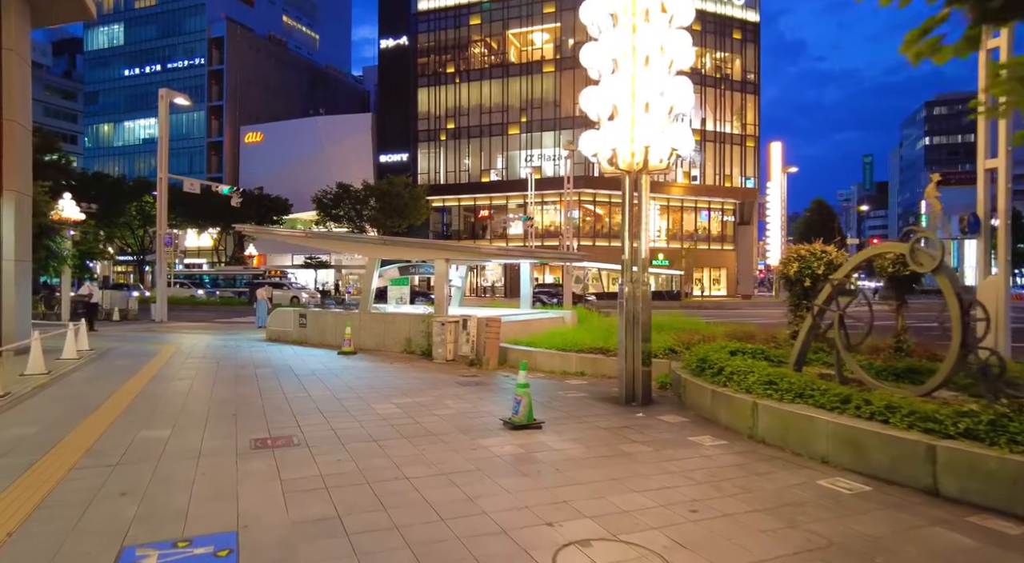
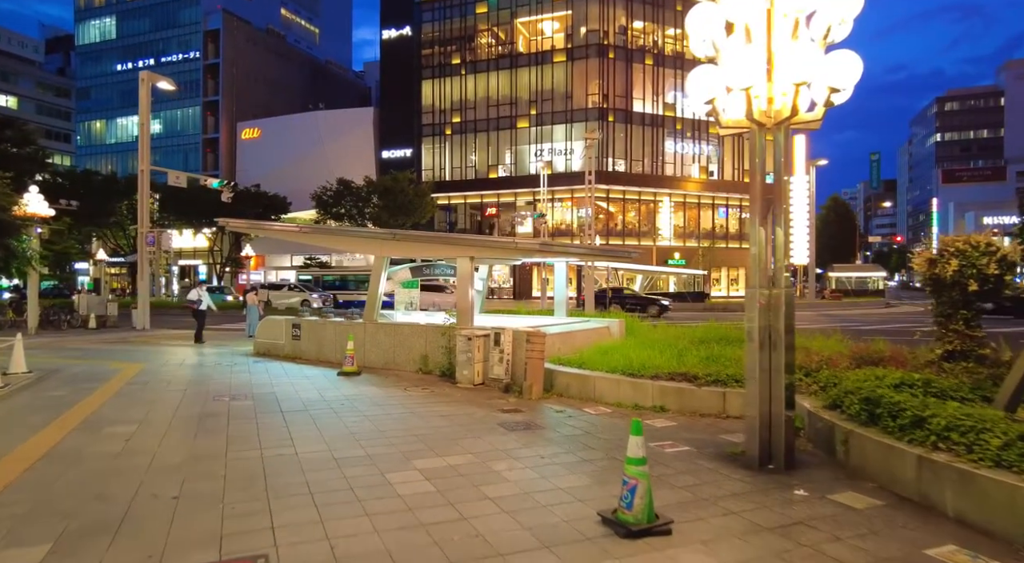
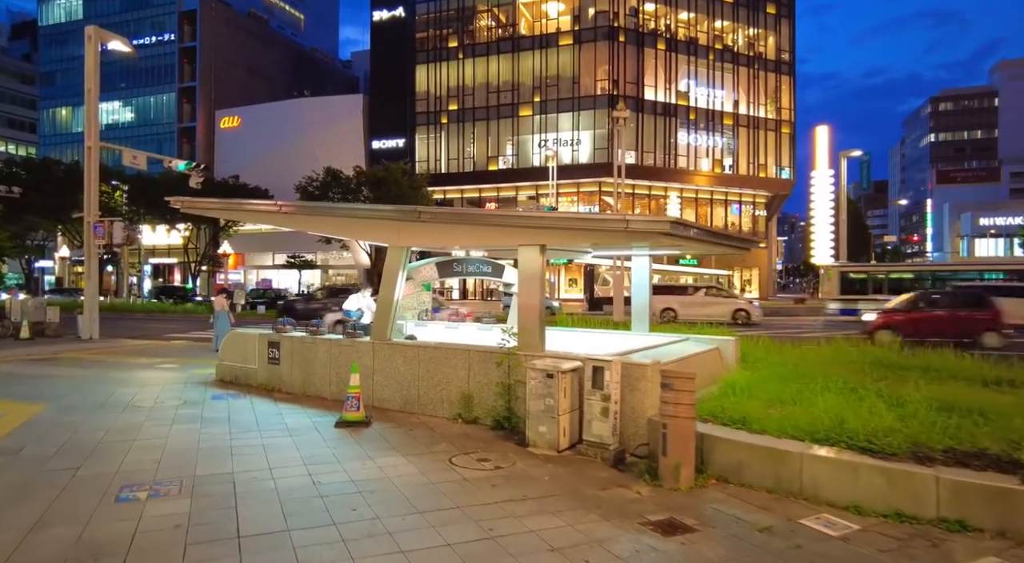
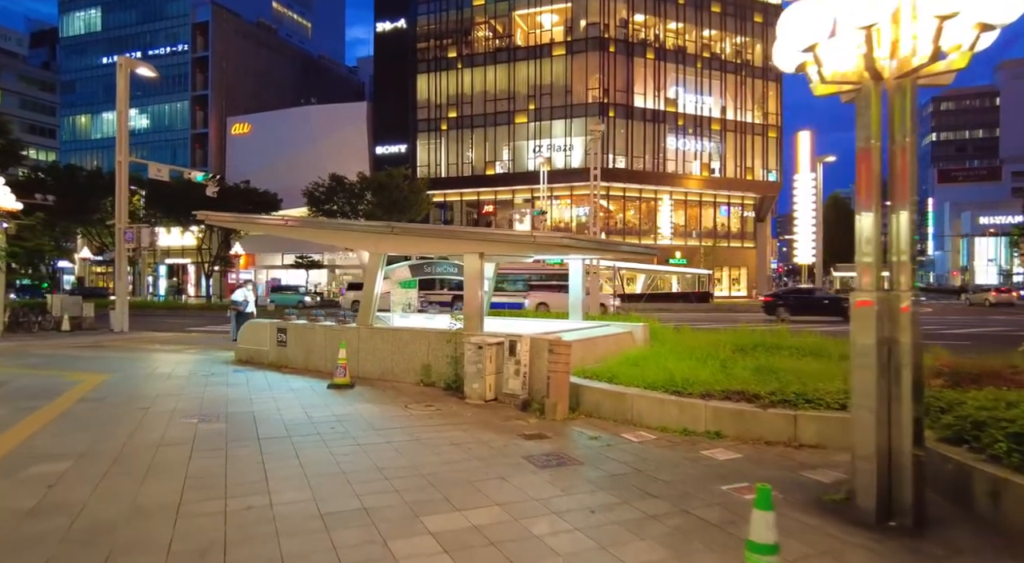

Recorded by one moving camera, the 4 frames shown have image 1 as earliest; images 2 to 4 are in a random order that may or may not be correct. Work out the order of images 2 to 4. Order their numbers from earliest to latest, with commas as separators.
2, 4, 3
